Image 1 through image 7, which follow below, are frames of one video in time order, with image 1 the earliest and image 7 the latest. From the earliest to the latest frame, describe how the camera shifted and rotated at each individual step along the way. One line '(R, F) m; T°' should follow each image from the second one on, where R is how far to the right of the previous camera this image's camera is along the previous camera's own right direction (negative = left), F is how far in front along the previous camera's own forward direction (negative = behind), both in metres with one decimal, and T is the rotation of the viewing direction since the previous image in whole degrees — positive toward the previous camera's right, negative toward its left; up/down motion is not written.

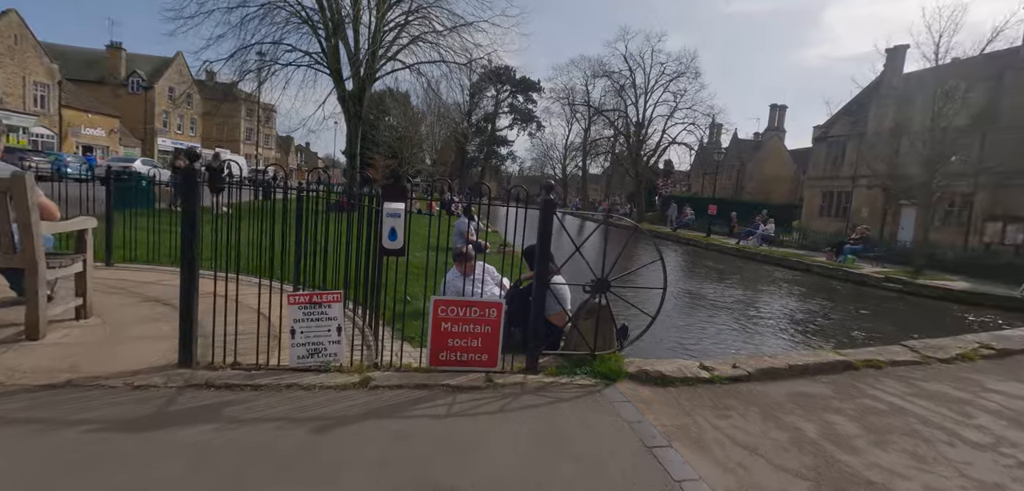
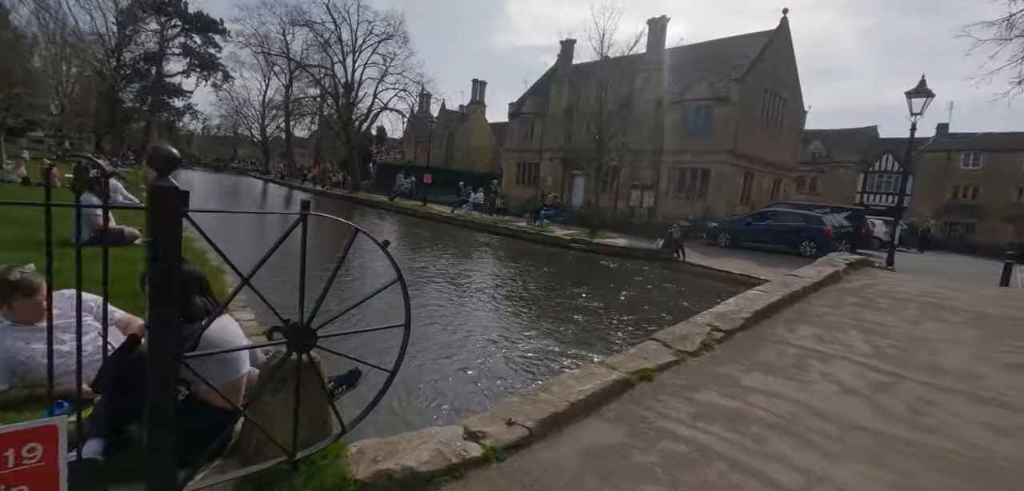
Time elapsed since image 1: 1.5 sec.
(+0.3, +1.4) m; +31°
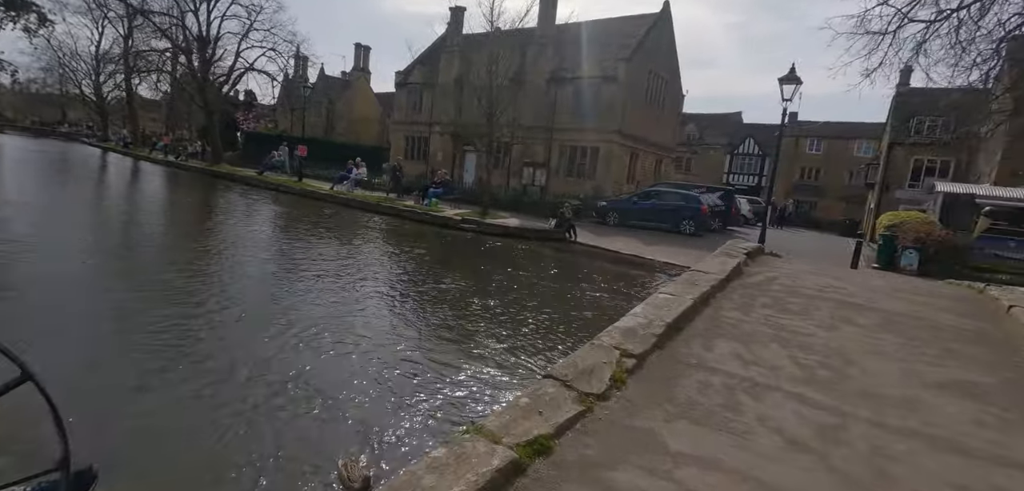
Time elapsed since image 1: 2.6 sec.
(+0.3, +1.1) m; +12°
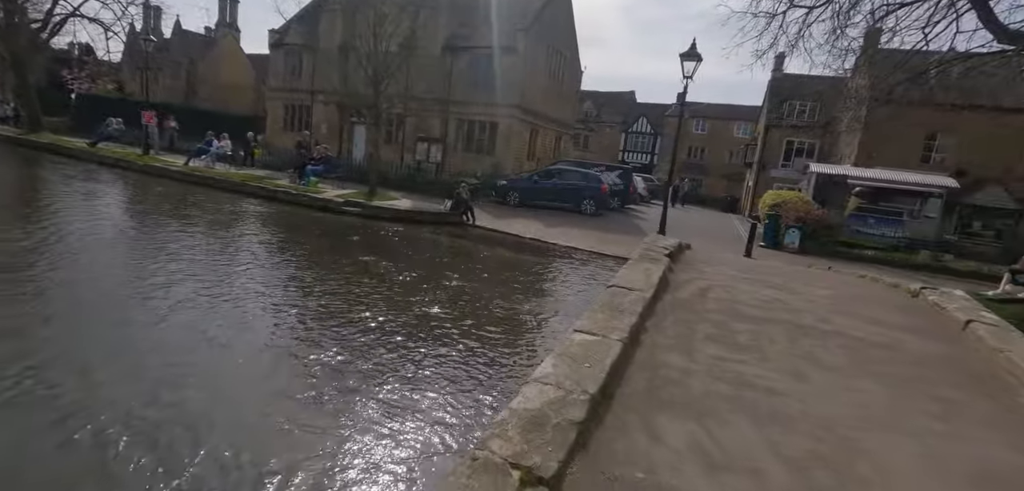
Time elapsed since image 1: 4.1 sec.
(+0.3, +1.4) m; +11°
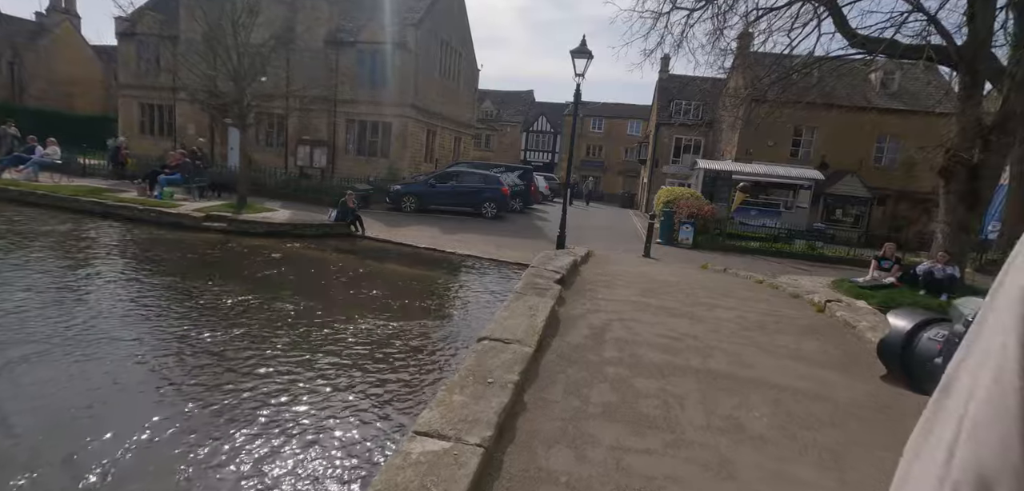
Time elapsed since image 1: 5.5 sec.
(+0.4, +1.0) m; +10°
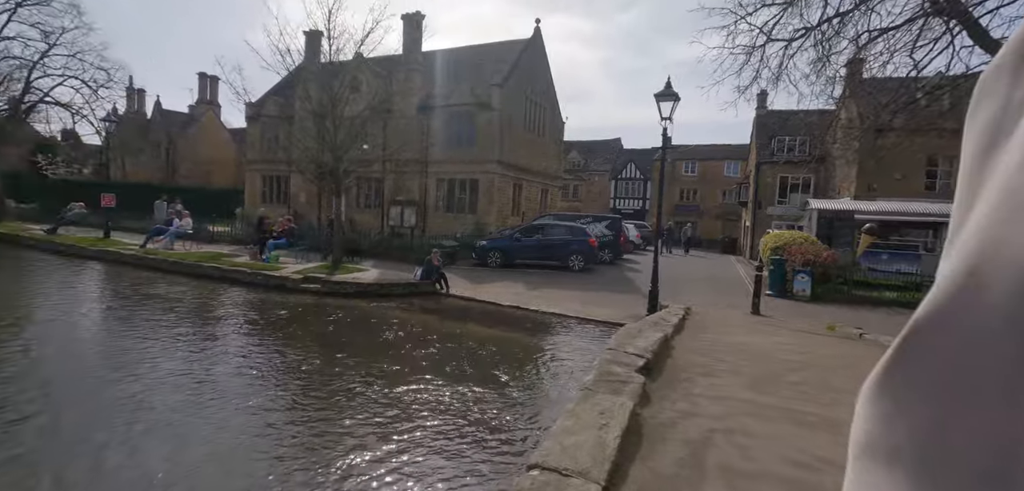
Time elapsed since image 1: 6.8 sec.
(+0.2, +0.7) m; -10°
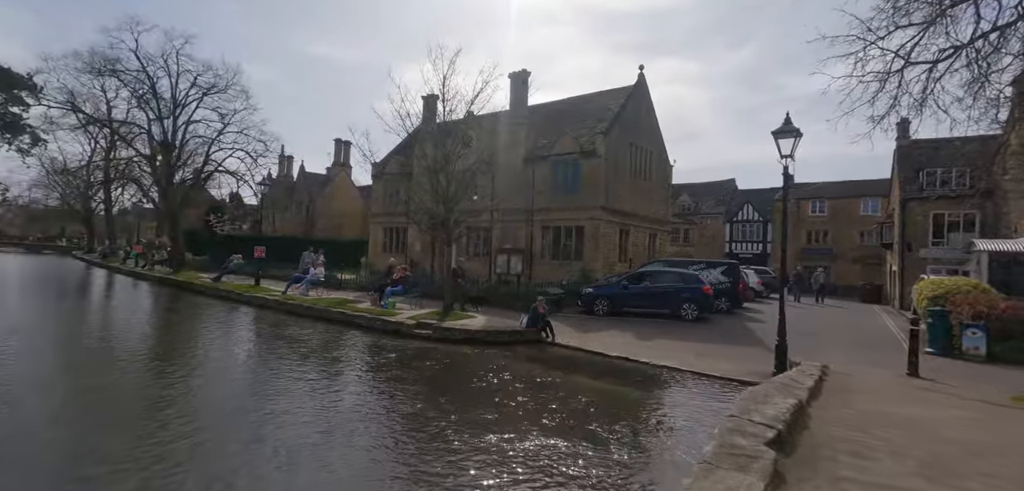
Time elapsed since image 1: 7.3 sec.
(0.0, +0.1) m; -12°
